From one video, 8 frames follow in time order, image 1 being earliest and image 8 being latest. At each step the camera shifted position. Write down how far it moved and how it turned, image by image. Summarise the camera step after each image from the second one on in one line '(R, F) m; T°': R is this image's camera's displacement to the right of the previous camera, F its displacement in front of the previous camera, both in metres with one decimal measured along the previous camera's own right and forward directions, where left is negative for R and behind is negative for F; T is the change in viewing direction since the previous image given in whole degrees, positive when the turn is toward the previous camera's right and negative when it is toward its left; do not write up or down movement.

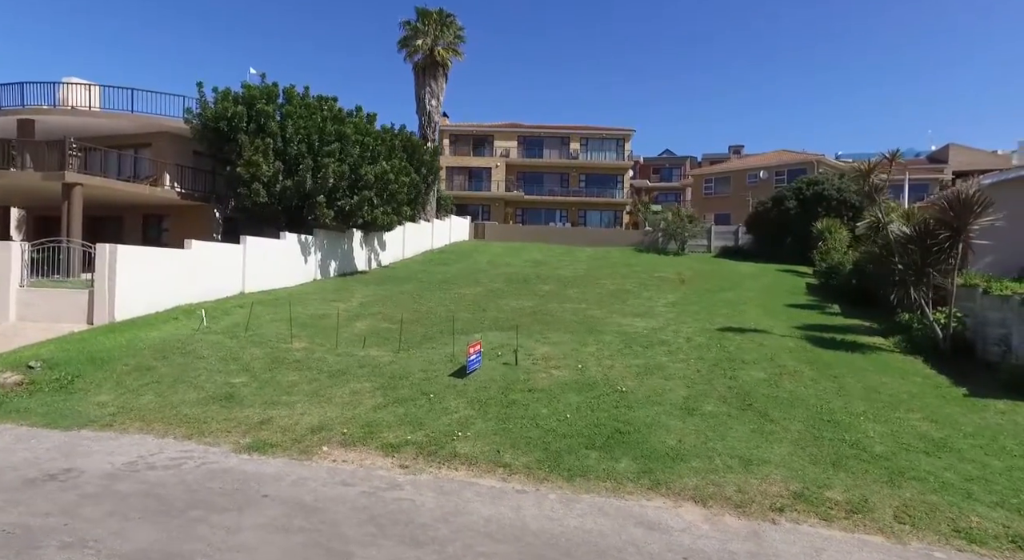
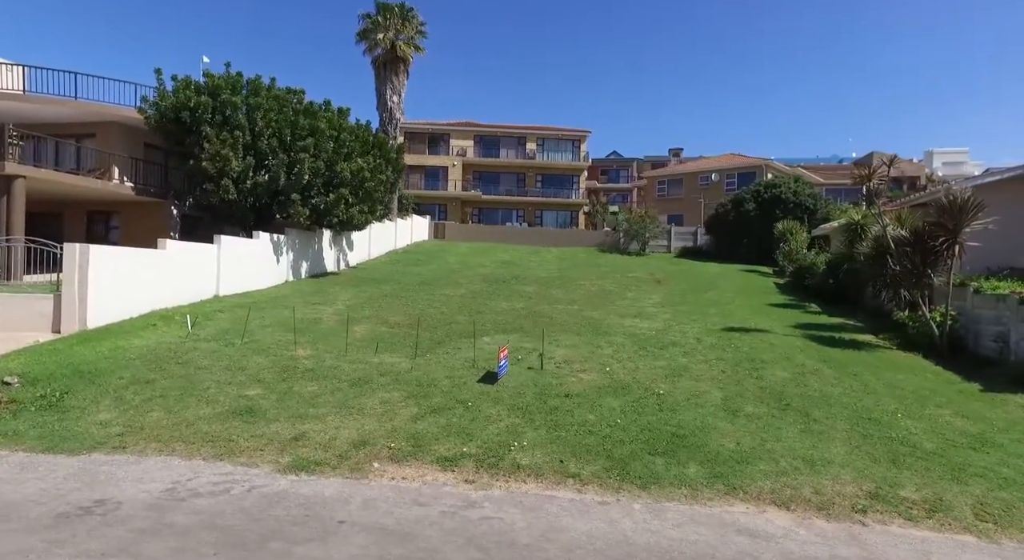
(-1.5, +0.4) m; +6°
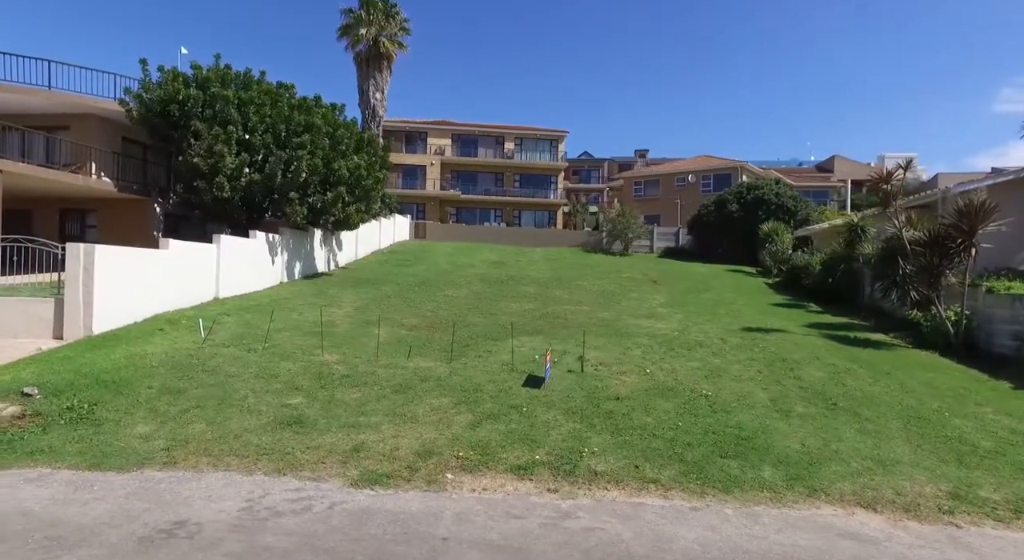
(-1.3, +0.2) m; +4°
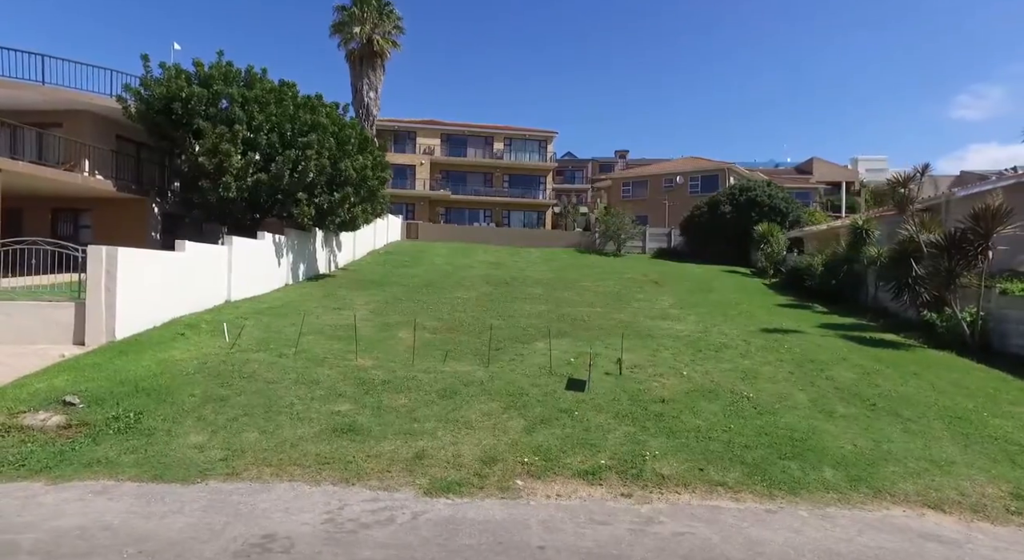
(-1.0, +0.1) m; +2°
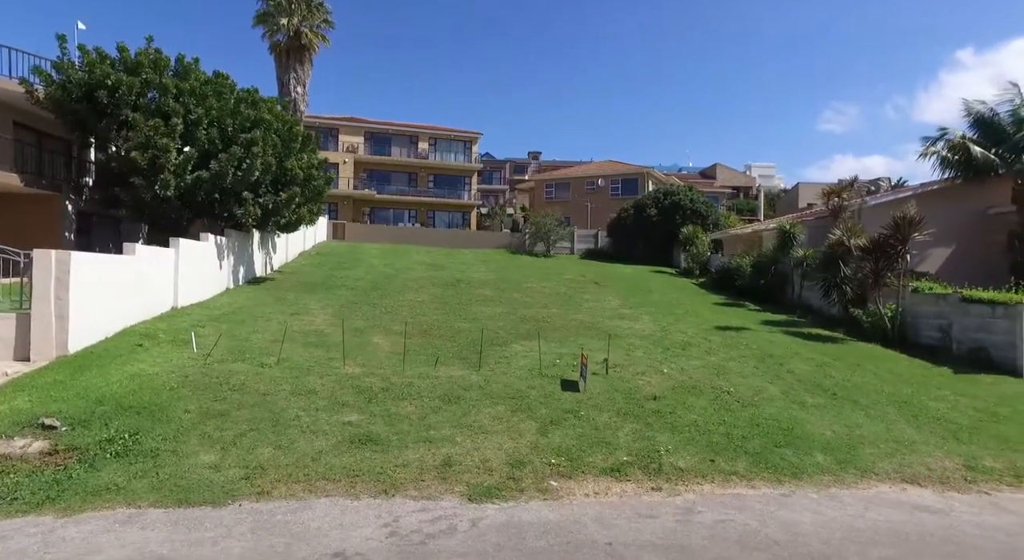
(-1.4, 0.0) m; +9°
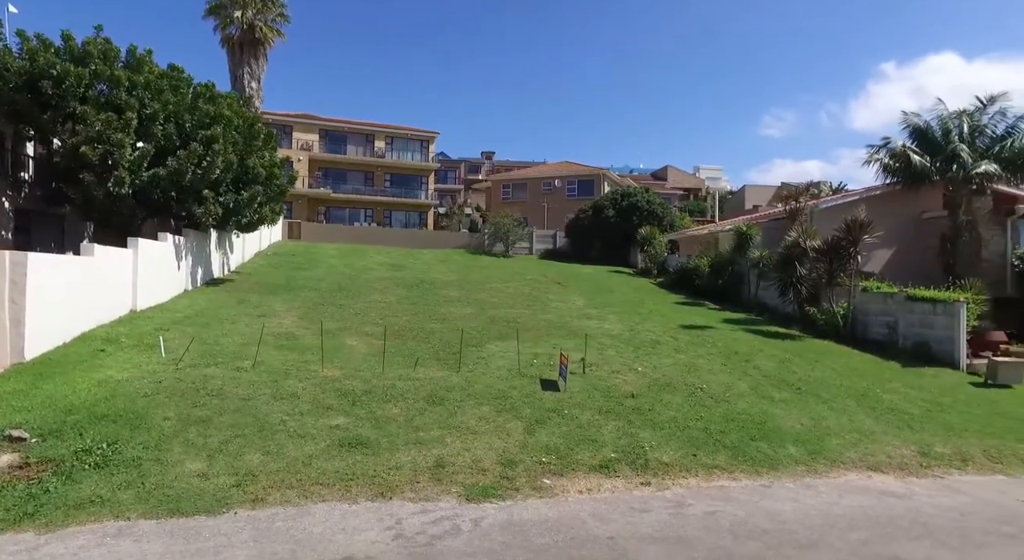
(-0.5, -0.1) m; +5°
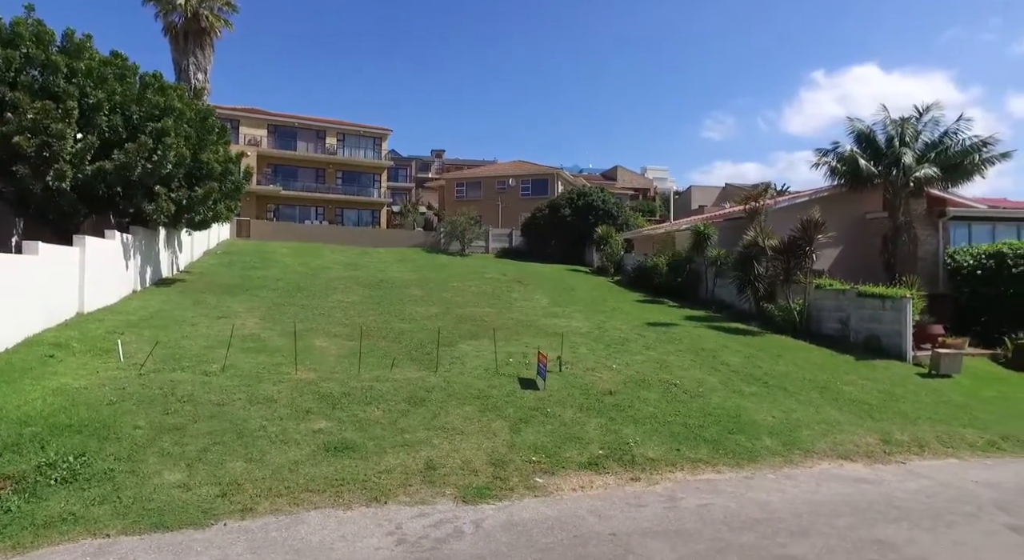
(-0.5, +0.1) m; +5°
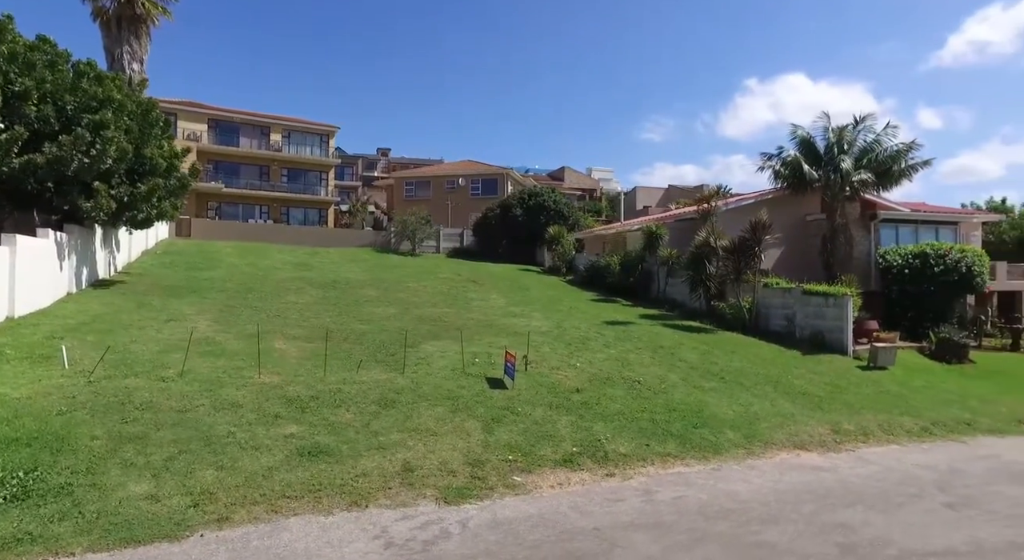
(-0.4, 0.0) m; +5°
